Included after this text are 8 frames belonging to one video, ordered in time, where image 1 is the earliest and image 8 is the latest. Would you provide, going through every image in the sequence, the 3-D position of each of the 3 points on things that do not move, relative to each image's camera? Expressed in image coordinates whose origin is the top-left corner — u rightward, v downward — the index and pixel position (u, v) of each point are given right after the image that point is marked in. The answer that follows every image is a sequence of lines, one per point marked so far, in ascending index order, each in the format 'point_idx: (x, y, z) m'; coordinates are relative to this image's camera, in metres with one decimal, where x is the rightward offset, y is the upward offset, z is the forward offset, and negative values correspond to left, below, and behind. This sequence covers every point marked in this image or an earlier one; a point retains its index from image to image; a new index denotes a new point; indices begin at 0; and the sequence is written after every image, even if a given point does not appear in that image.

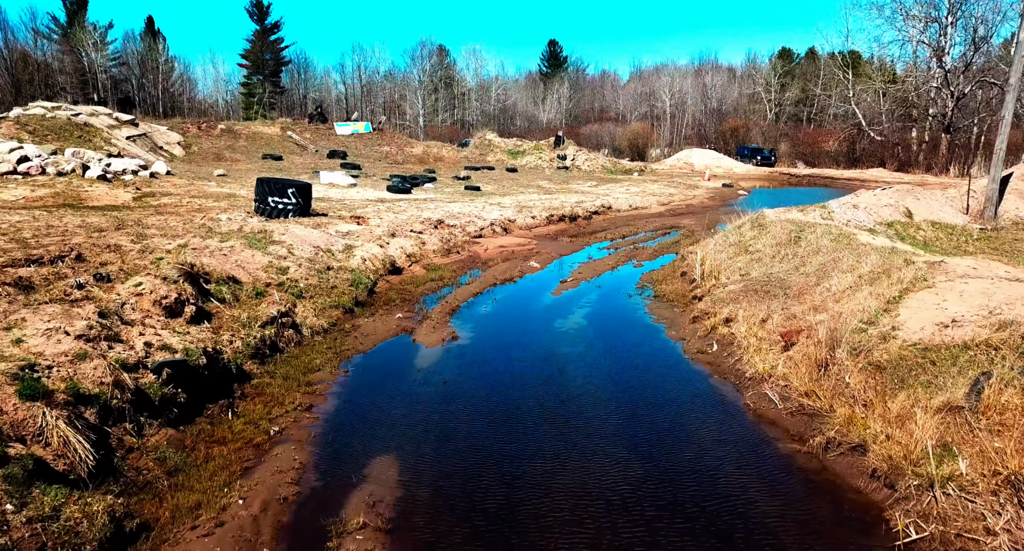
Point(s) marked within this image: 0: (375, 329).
0: (-2.0, -0.8, +11.3) m
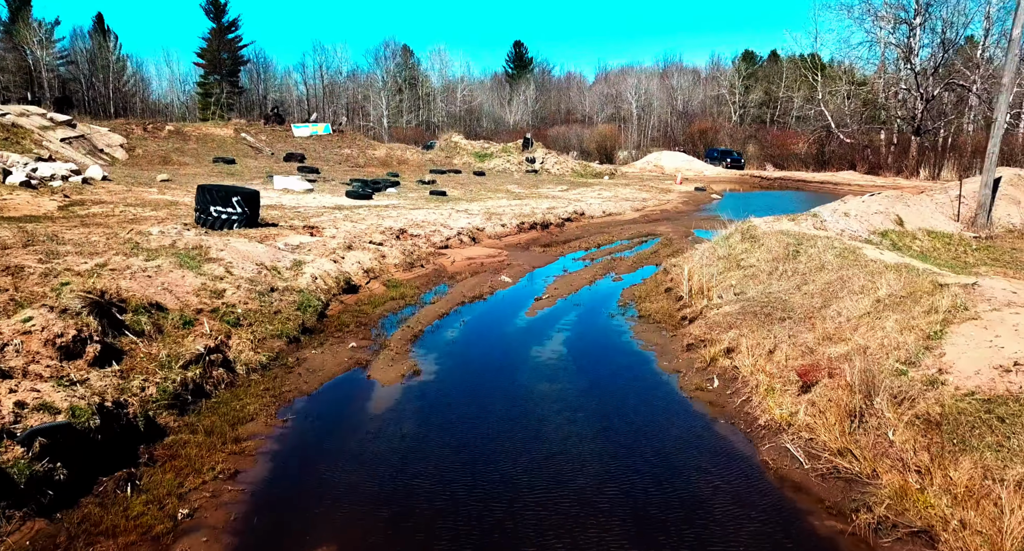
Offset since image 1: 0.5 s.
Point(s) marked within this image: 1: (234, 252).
0: (-2.3, -1.1, +9.8) m
1: (-4.4, +0.4, +12.6) m
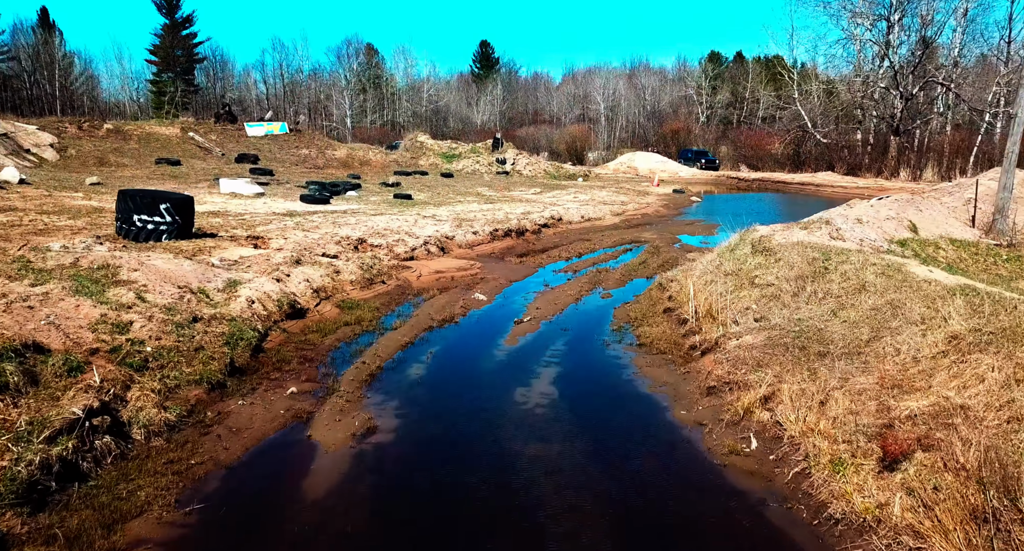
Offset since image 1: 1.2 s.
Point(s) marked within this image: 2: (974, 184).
0: (-2.5, -1.4, +7.7) m
1: (-4.8, +0.1, +10.4) m
2: (+10.9, +2.2, +18.6) m
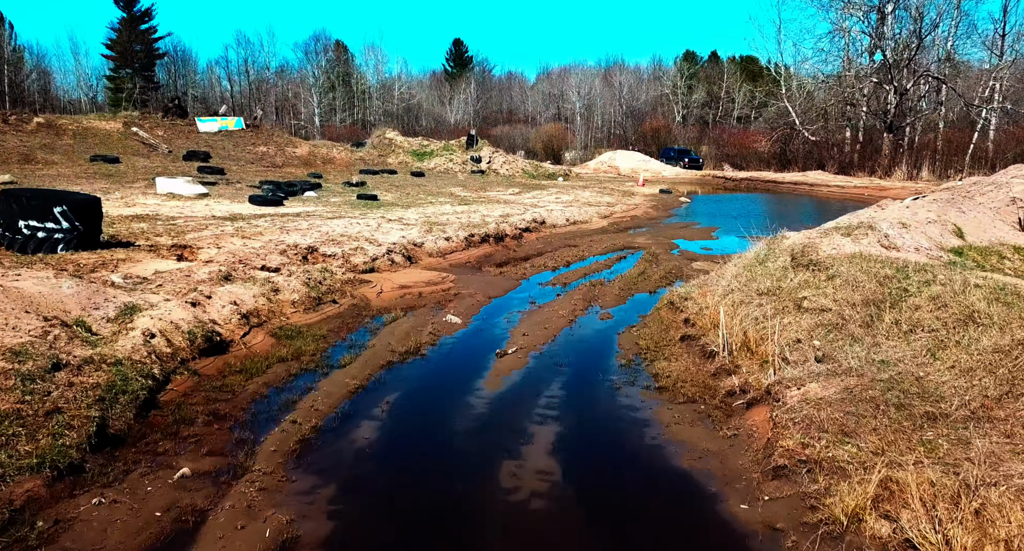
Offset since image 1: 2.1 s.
0: (-2.6, -1.7, +5.1) m
1: (-4.9, -0.2, +7.8) m
2: (+10.4, +2.0, +16.4) m
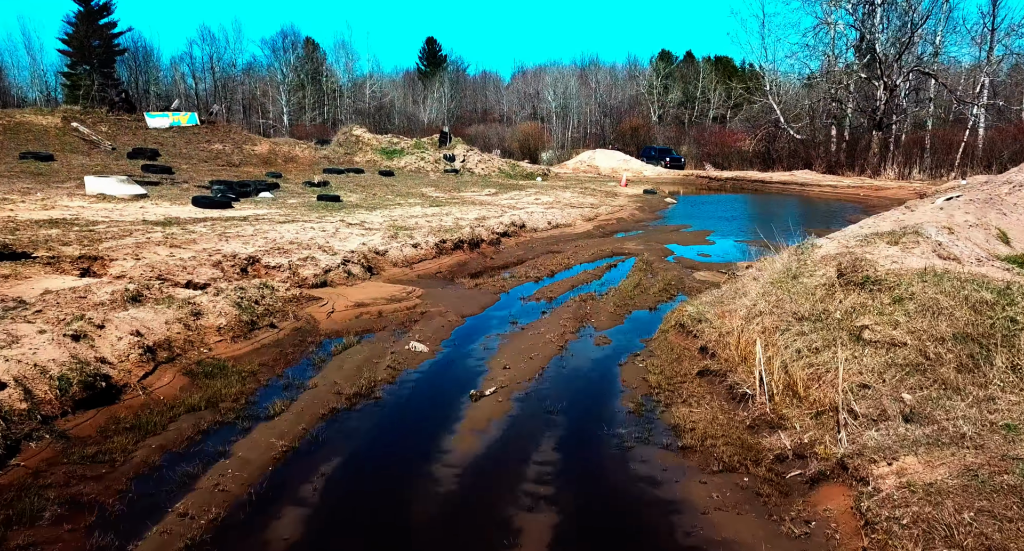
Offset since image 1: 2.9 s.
0: (-2.7, -1.9, +3.0) m
1: (-5.1, -0.4, +5.6) m
2: (+10.0, +1.8, +14.7) m
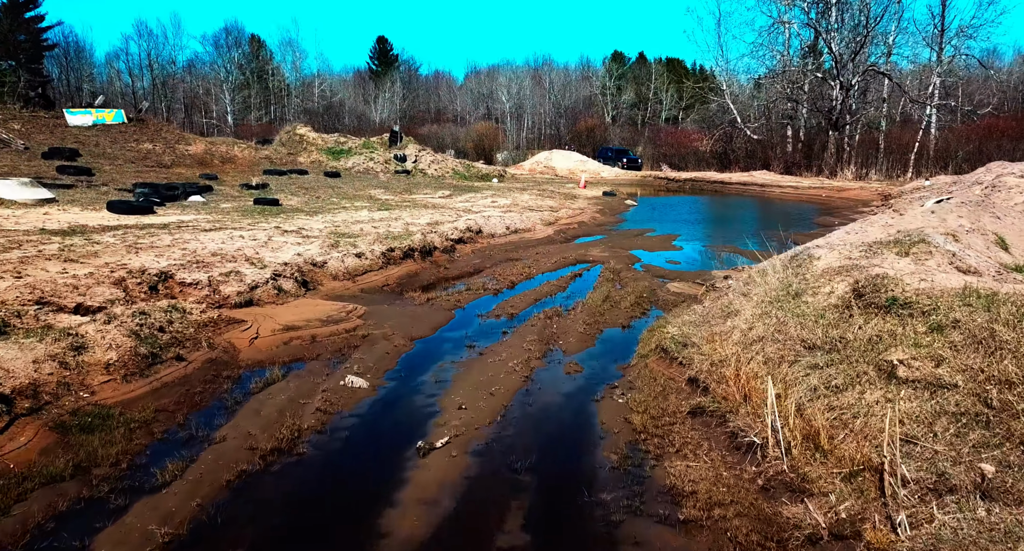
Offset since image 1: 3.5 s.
0: (-2.8, -2.1, +1.4) m
1: (-5.3, -0.7, +3.9) m
2: (+9.2, +1.7, +13.8) m
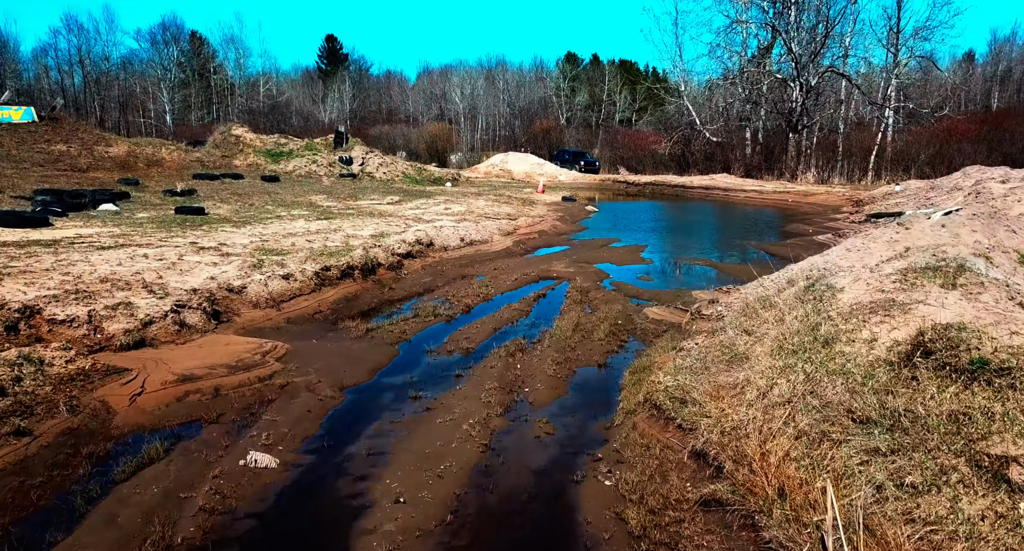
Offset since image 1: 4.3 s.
0: (-2.7, -2.4, -0.5) m
1: (-5.4, -1.0, +1.8) m
2: (+8.5, +1.4, +12.5) m
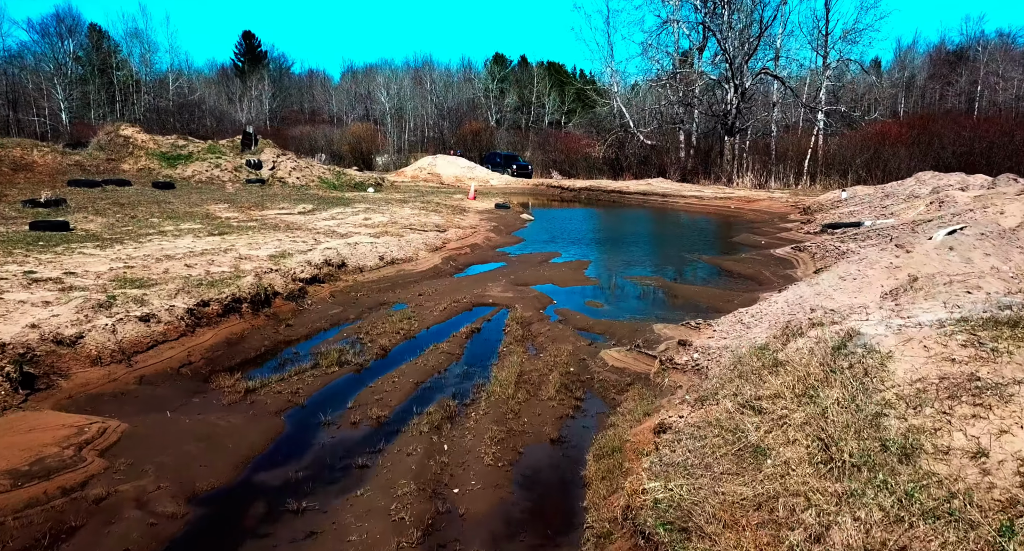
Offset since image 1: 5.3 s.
0: (-2.5, -2.9, -3.0) m
1: (-5.4, -1.5, -1.0) m
2: (+7.4, +1.0, +11.0) m
